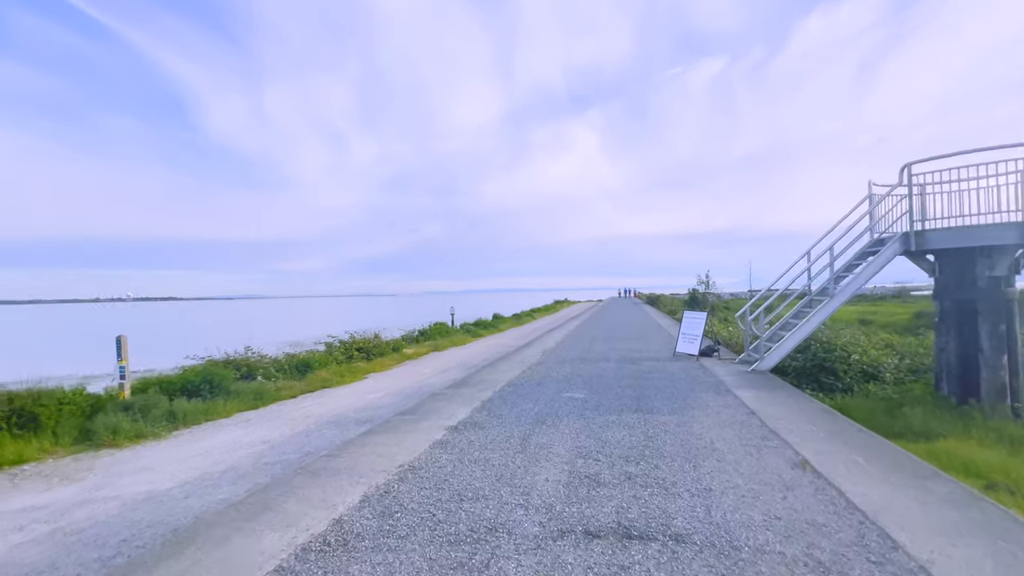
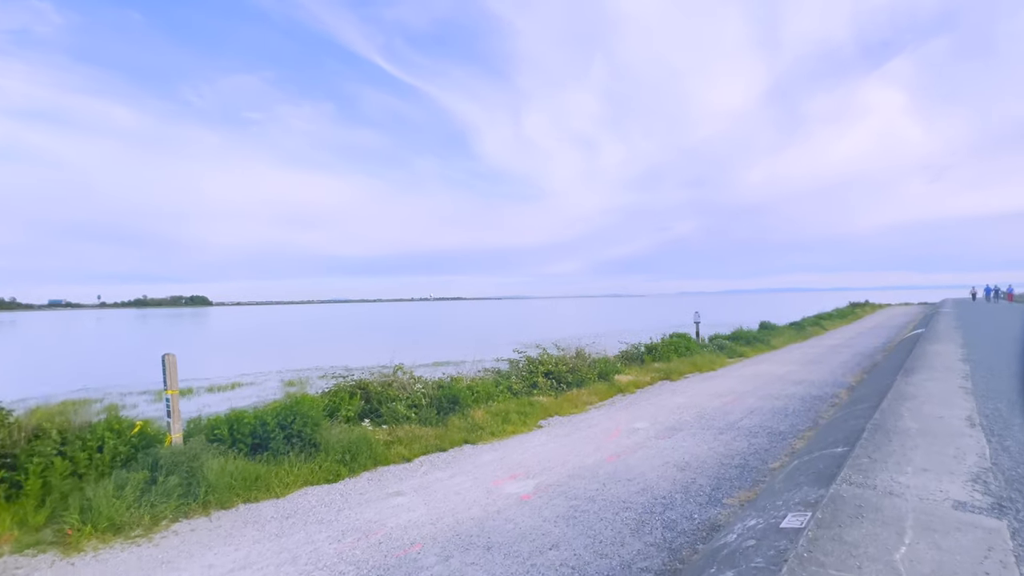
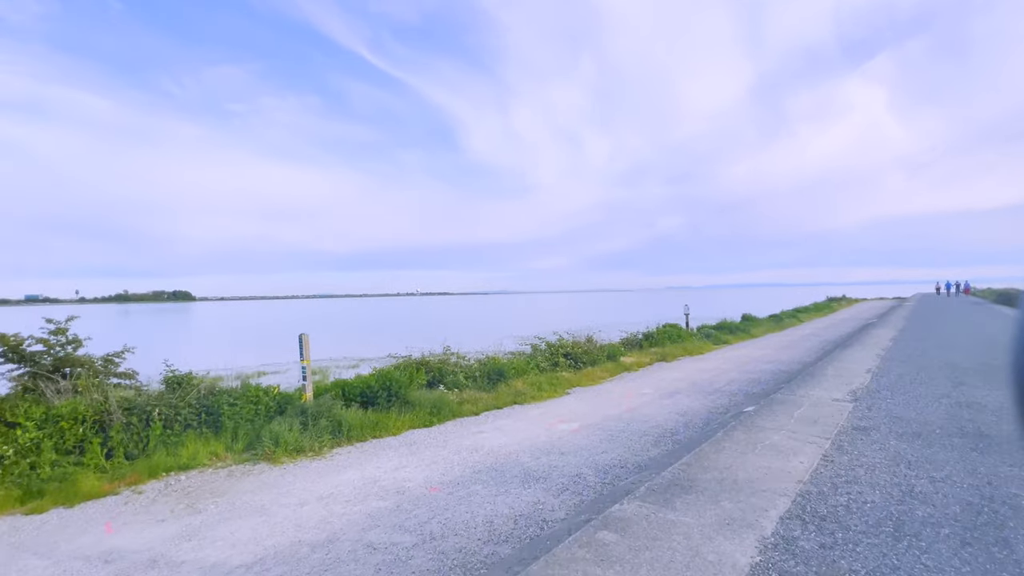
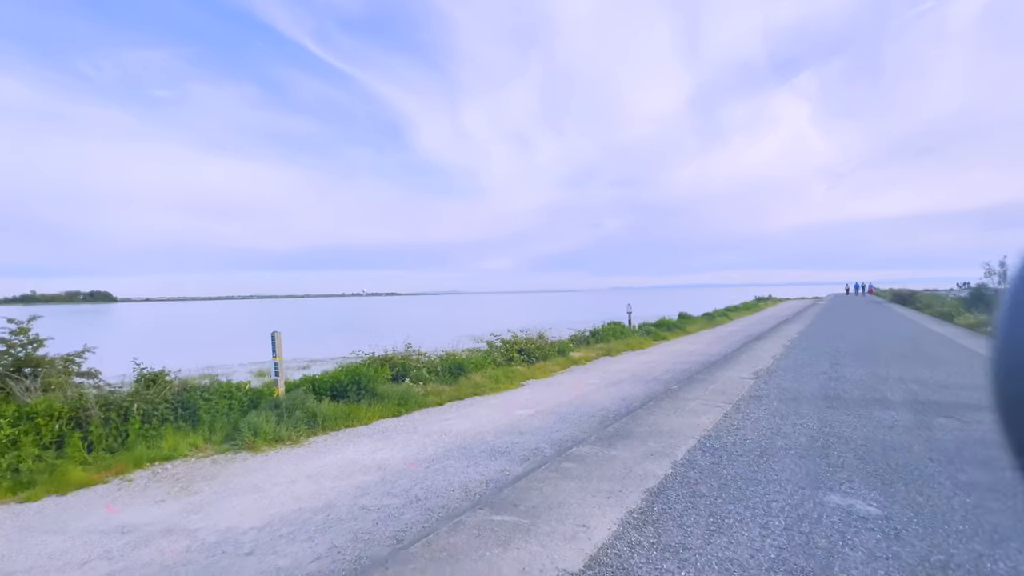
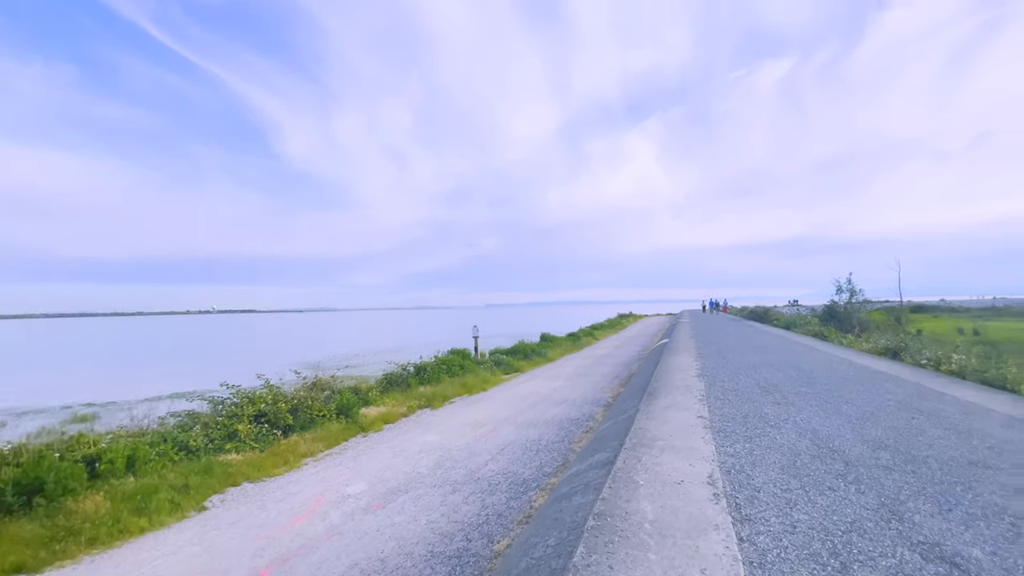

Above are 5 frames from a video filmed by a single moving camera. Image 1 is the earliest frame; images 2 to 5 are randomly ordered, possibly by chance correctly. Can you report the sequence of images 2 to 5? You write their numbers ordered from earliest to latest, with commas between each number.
4, 3, 2, 5
